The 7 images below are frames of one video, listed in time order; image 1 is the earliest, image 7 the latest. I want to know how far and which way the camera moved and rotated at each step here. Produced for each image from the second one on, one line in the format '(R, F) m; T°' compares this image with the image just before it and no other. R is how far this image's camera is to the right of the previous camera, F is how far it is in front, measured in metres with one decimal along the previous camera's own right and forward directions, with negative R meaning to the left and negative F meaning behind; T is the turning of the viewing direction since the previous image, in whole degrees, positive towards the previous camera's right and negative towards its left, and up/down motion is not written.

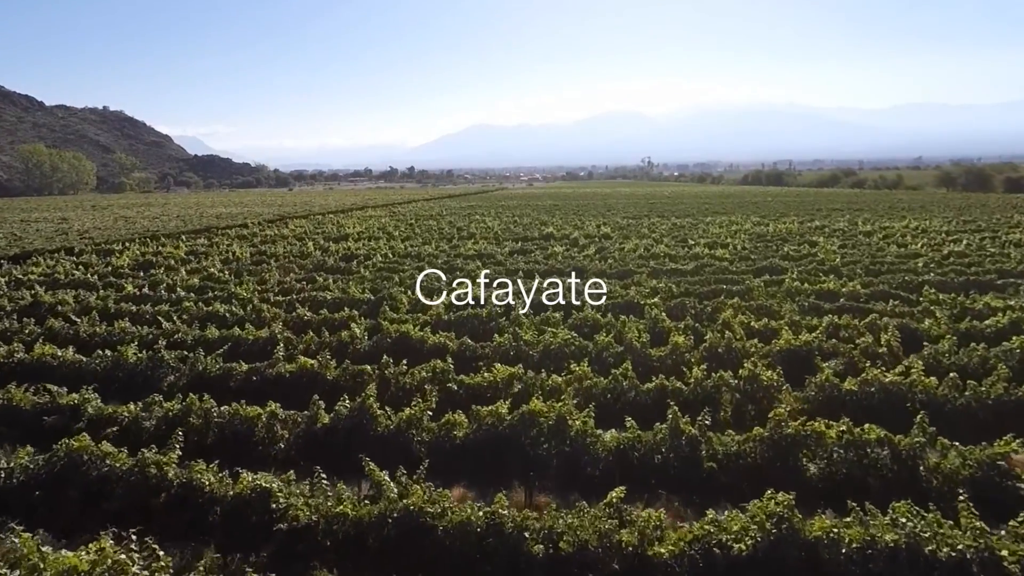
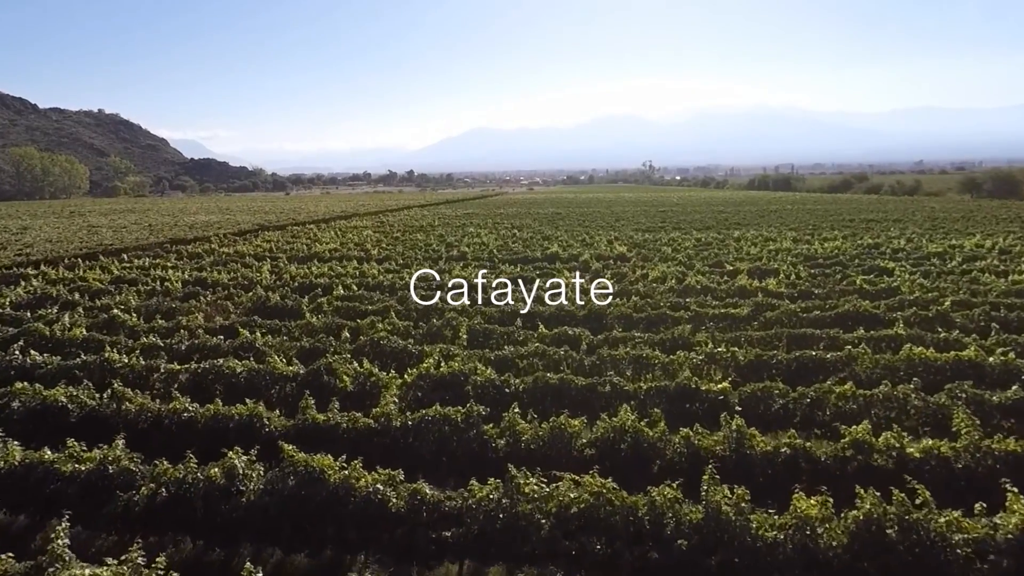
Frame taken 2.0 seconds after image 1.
(+0.1, +4.3) m; 0°
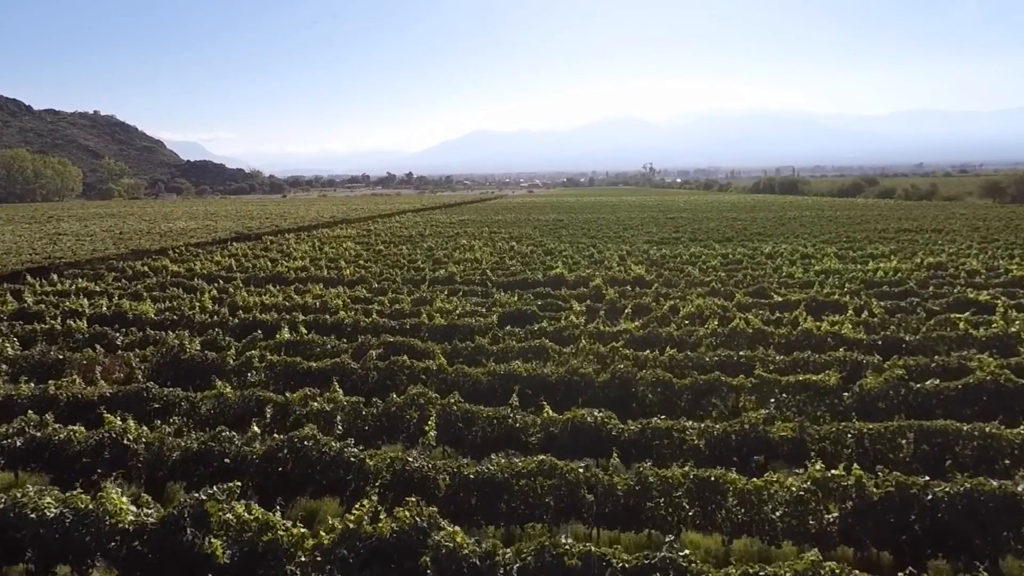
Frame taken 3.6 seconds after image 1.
(+0.1, +3.7) m; 0°
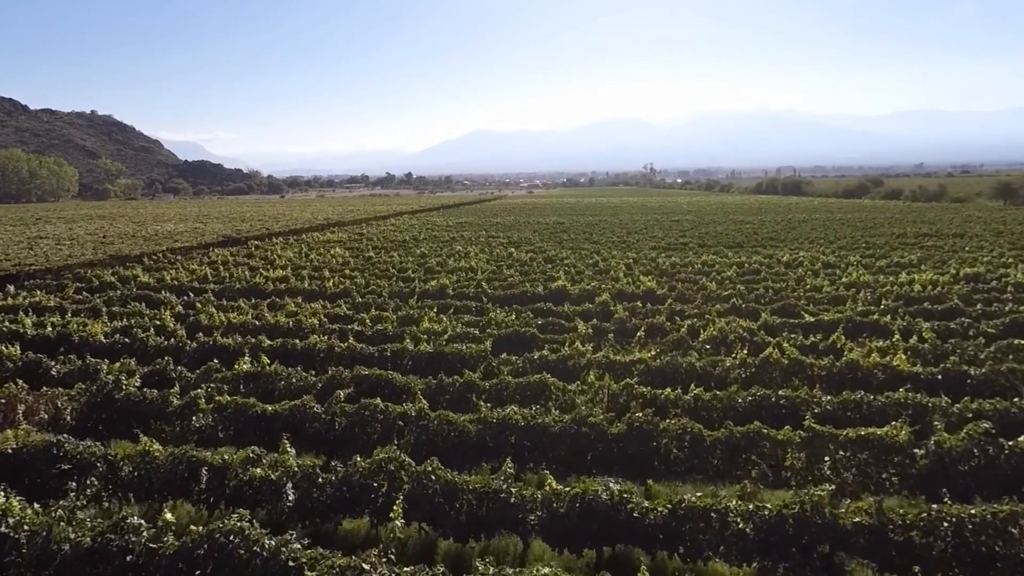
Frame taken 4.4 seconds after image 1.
(+0.1, +1.8) m; 0°
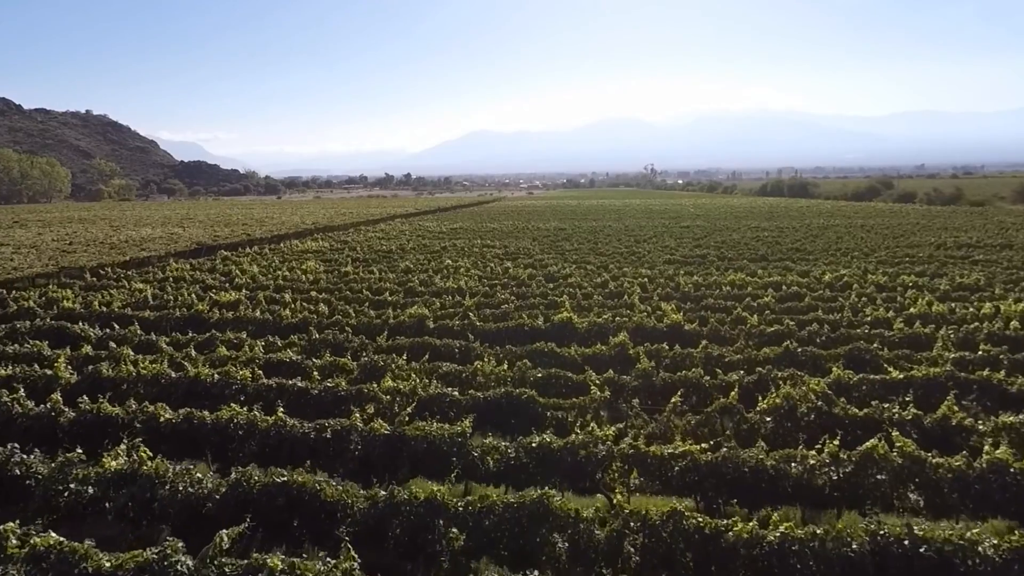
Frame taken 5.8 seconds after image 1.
(+0.1, +3.3) m; 0°
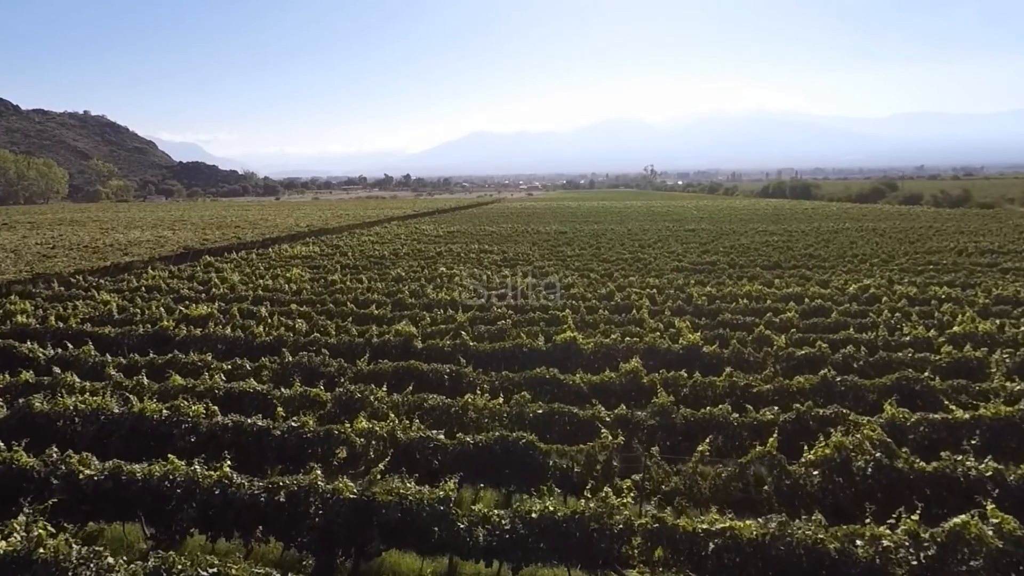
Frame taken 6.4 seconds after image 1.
(0.0, +1.6) m; 0°
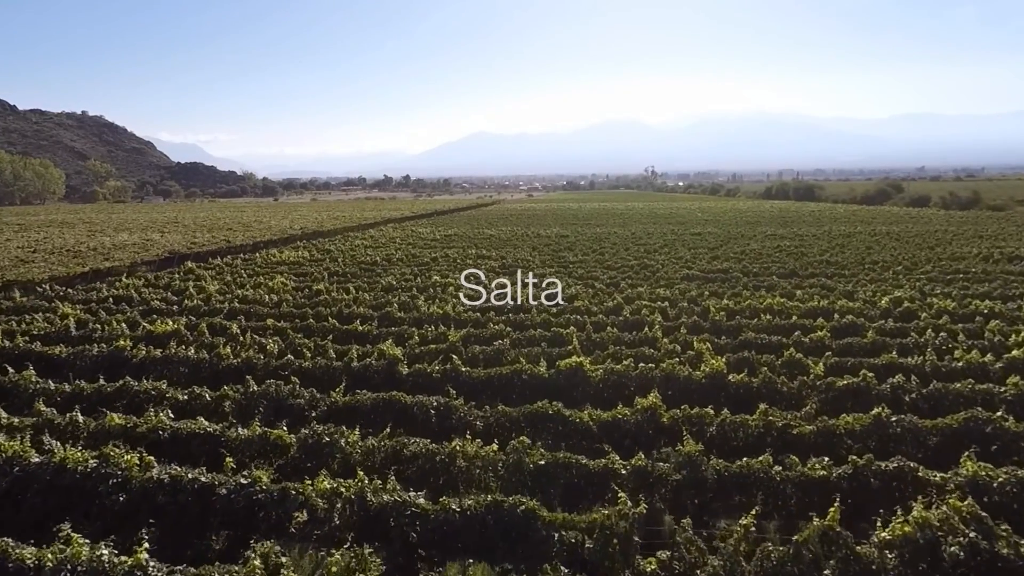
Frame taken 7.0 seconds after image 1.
(0.0, +1.6) m; 0°
